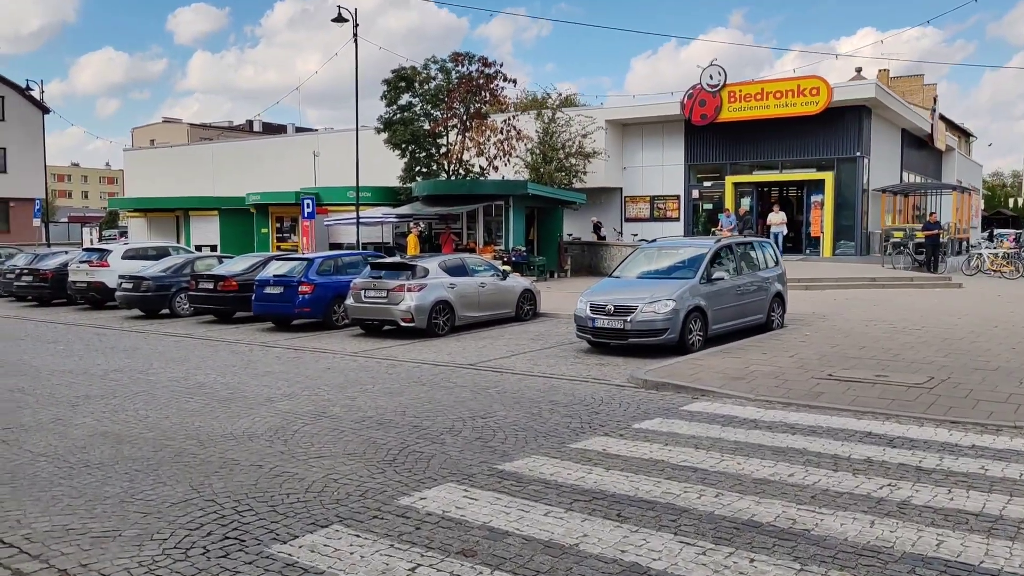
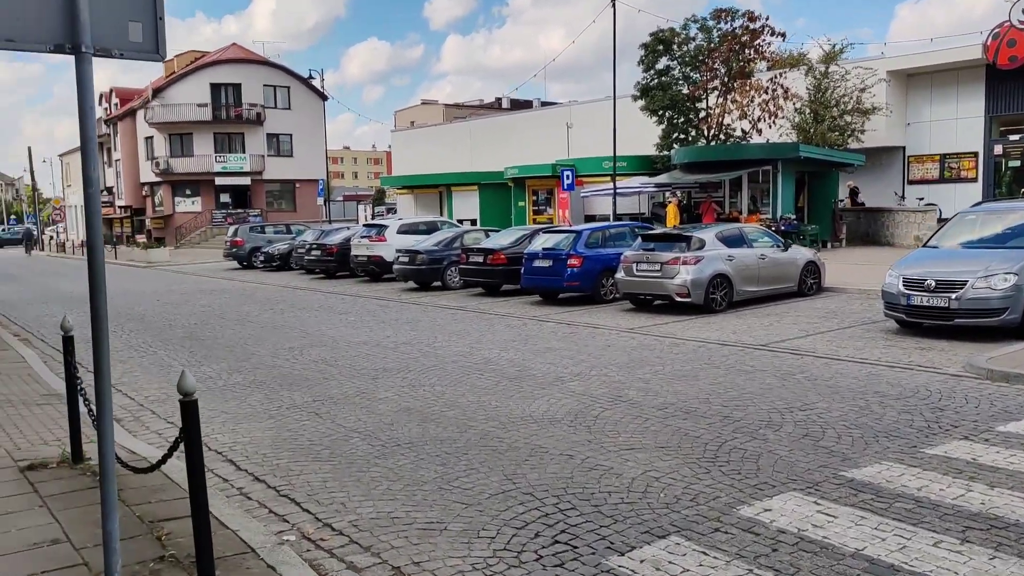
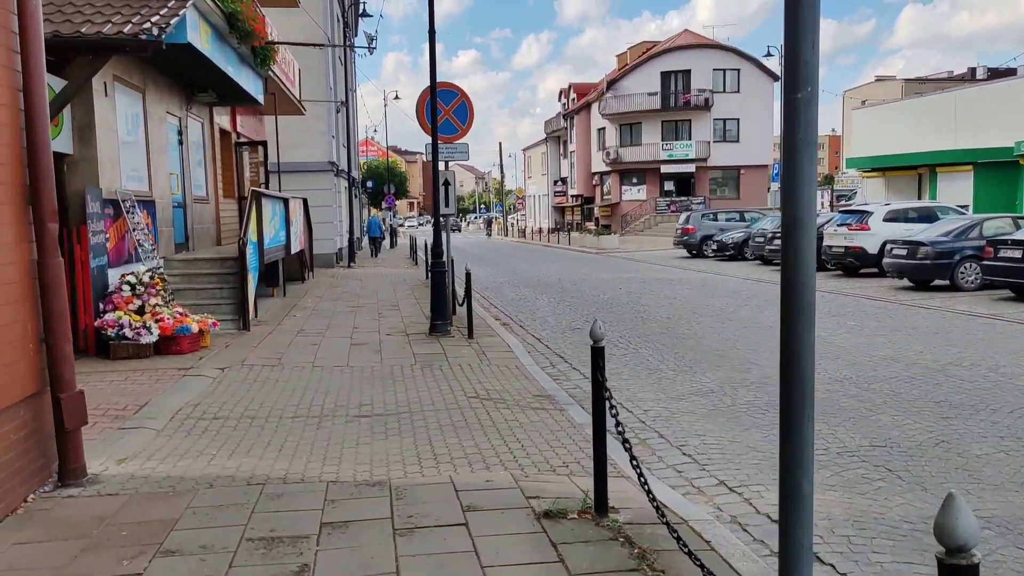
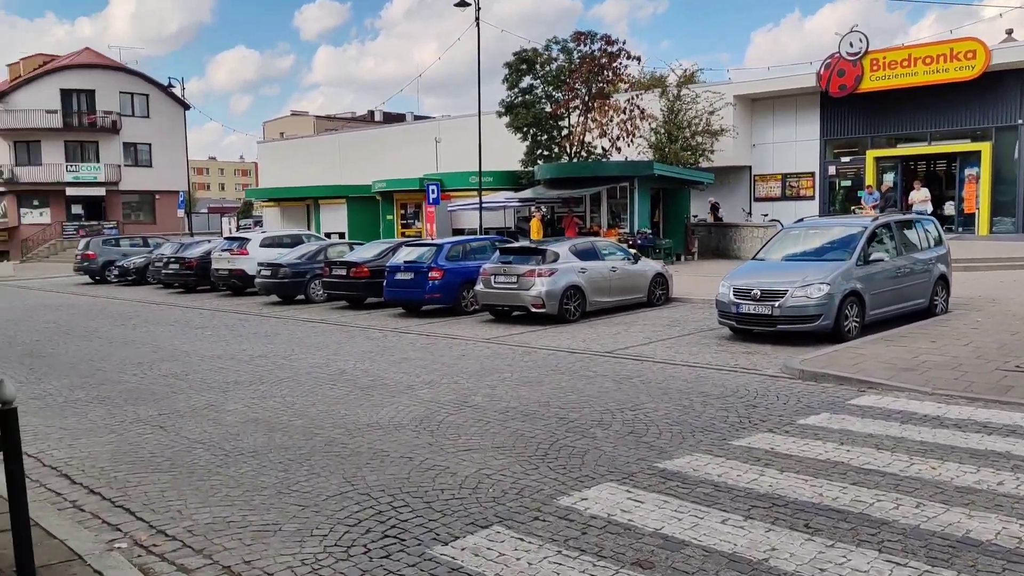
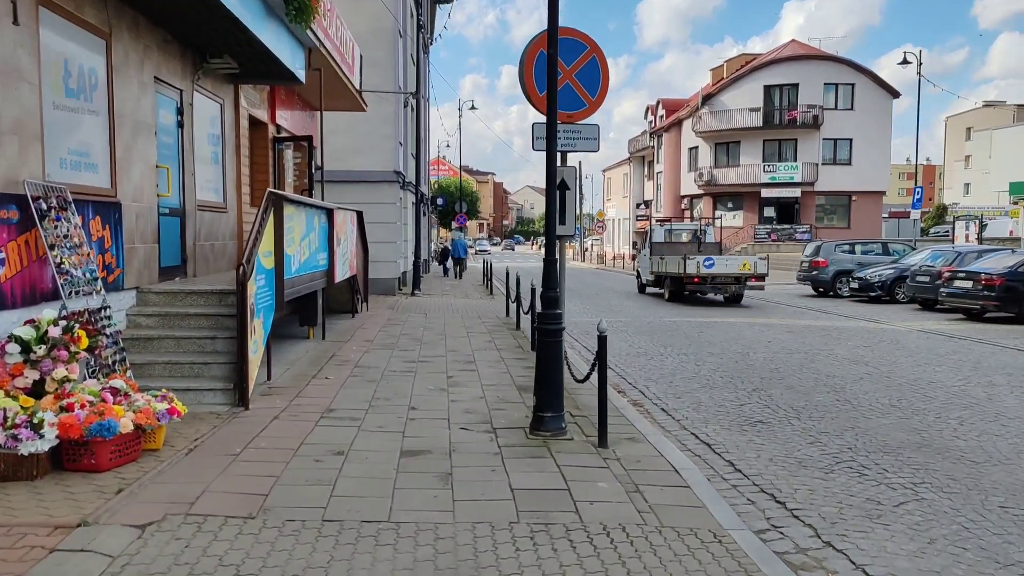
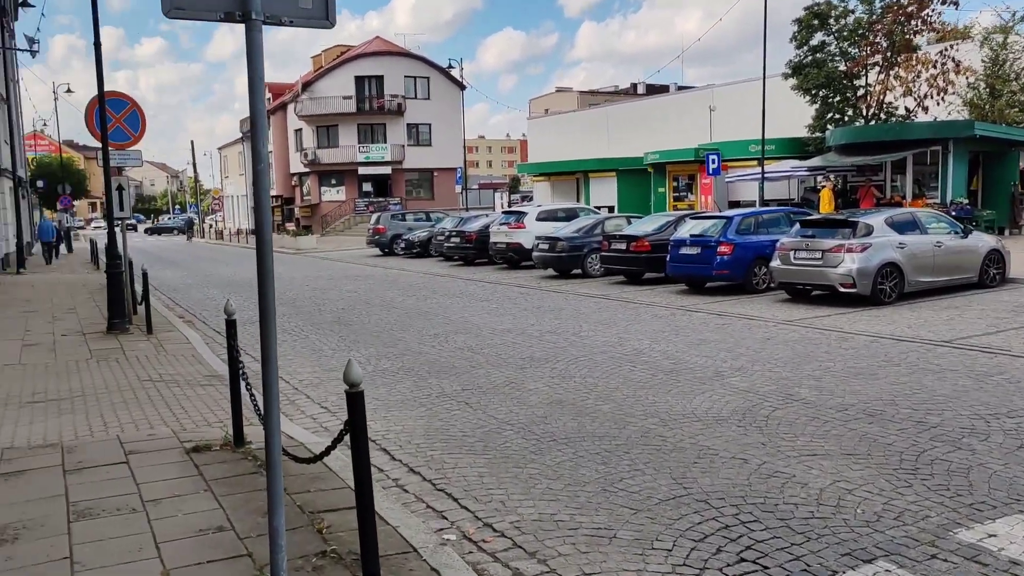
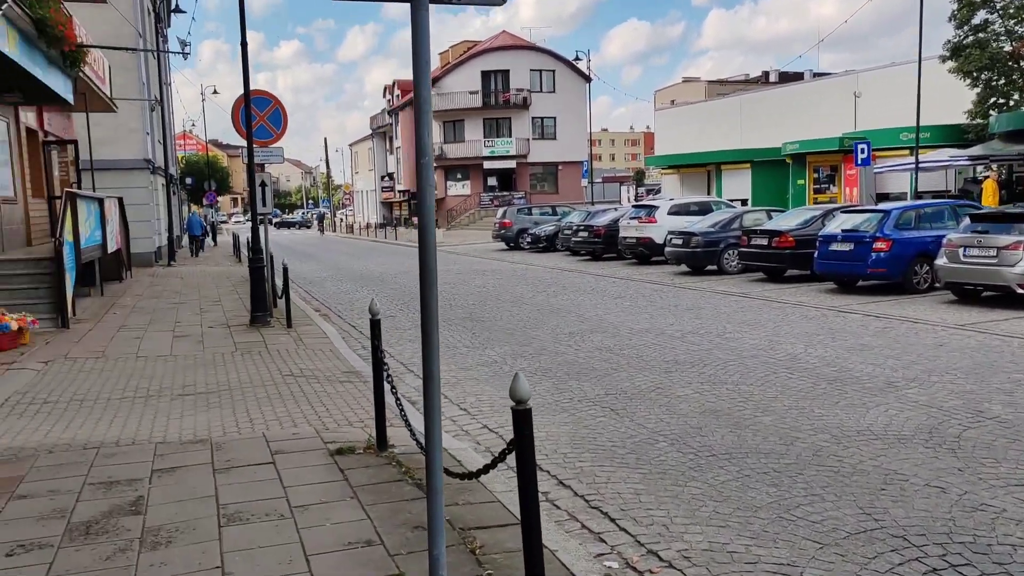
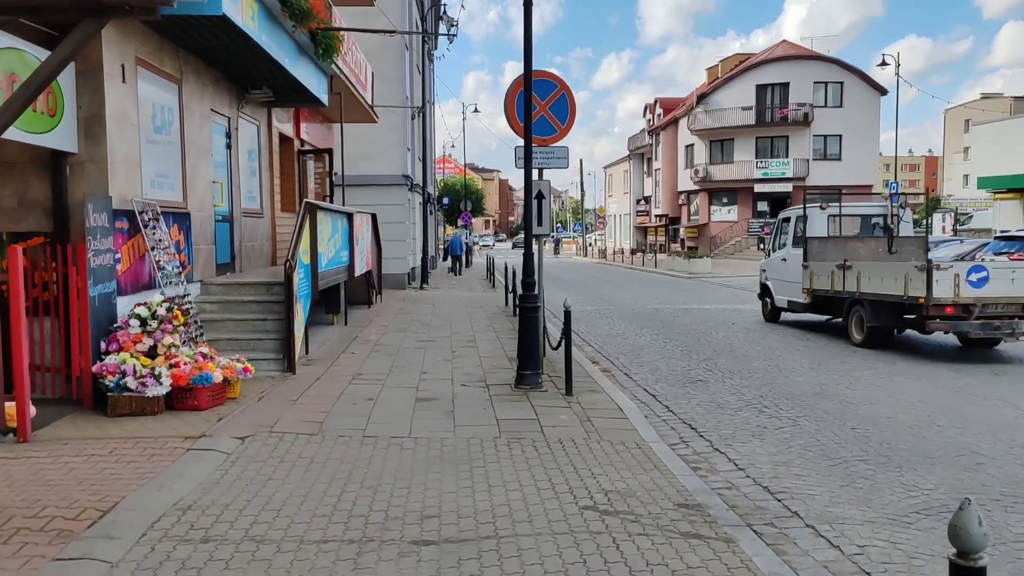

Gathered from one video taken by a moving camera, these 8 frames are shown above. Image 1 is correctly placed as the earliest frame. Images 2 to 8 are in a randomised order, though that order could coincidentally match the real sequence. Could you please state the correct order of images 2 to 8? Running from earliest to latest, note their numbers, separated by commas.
4, 2, 6, 7, 3, 8, 5
